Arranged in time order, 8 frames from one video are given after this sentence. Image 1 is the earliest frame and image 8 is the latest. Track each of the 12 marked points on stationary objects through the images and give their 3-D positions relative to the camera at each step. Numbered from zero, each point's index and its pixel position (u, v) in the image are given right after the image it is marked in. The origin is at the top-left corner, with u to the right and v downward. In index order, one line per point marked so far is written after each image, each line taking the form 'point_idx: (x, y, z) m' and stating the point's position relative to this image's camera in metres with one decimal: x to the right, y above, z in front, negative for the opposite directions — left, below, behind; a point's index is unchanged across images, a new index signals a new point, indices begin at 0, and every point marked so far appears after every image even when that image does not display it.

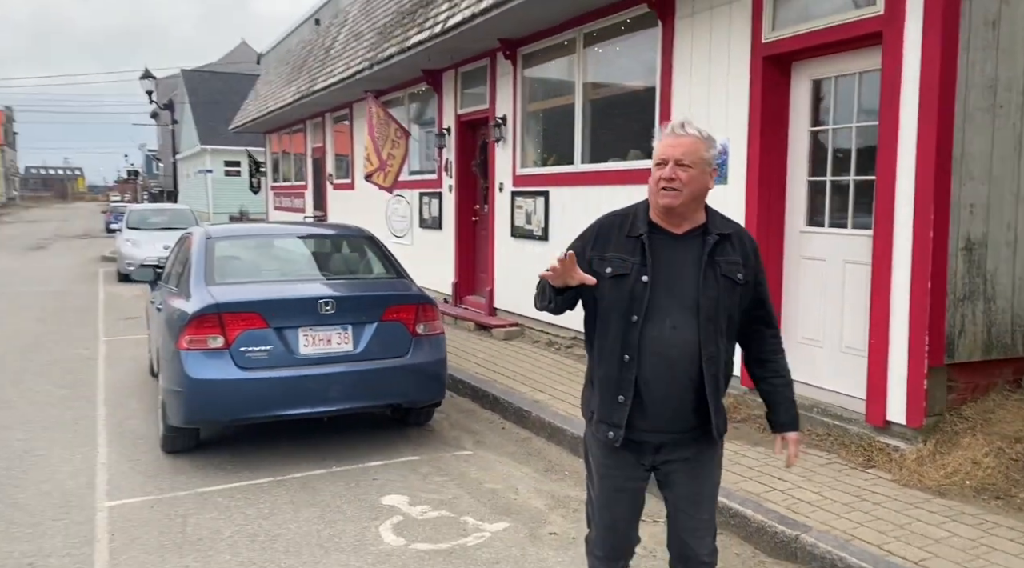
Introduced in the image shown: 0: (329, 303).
0: (-1.3, -0.2, +5.2) m
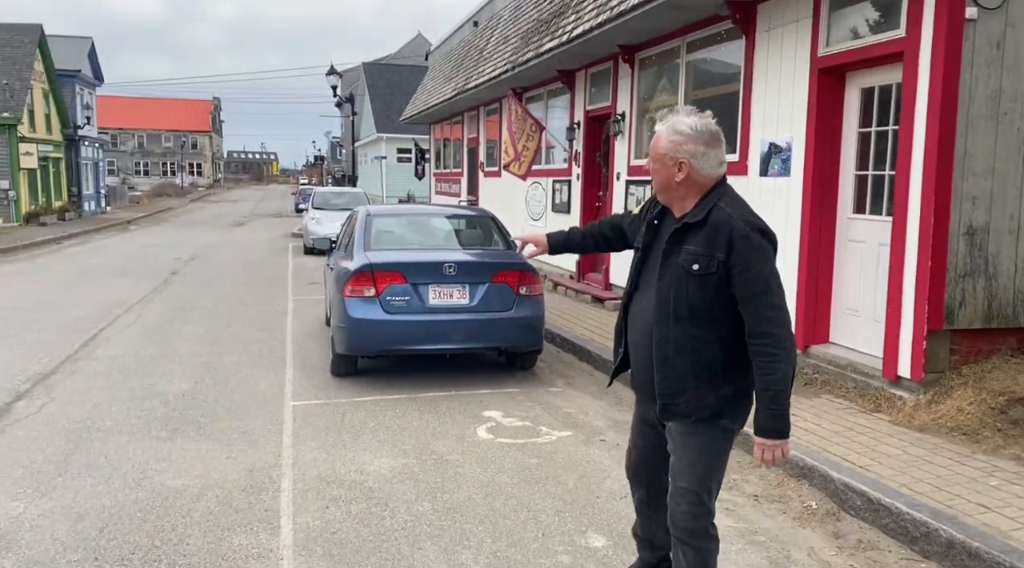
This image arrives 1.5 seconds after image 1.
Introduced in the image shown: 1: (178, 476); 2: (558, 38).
0: (-0.5, +0.1, +6.8) m
1: (-2.1, -1.2, +4.9) m
2: (+0.6, +3.3, +10.5) m
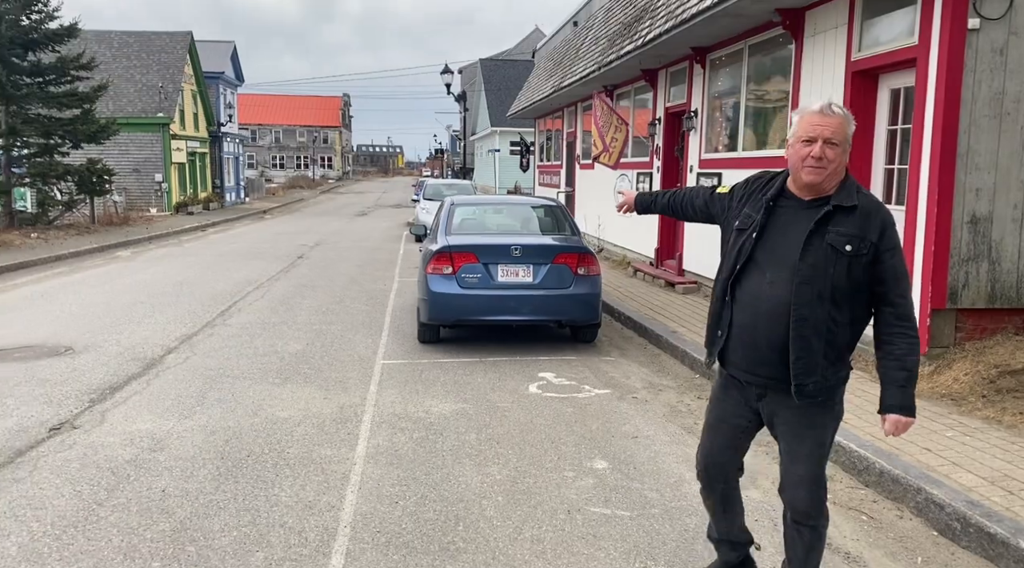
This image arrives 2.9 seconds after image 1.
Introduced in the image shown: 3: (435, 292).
0: (0.0, +0.3, +7.8) m
1: (-1.8, -1.0, +6.2) m
2: (+1.8, +3.5, +11.3) m
3: (-0.8, -0.1, +7.8) m
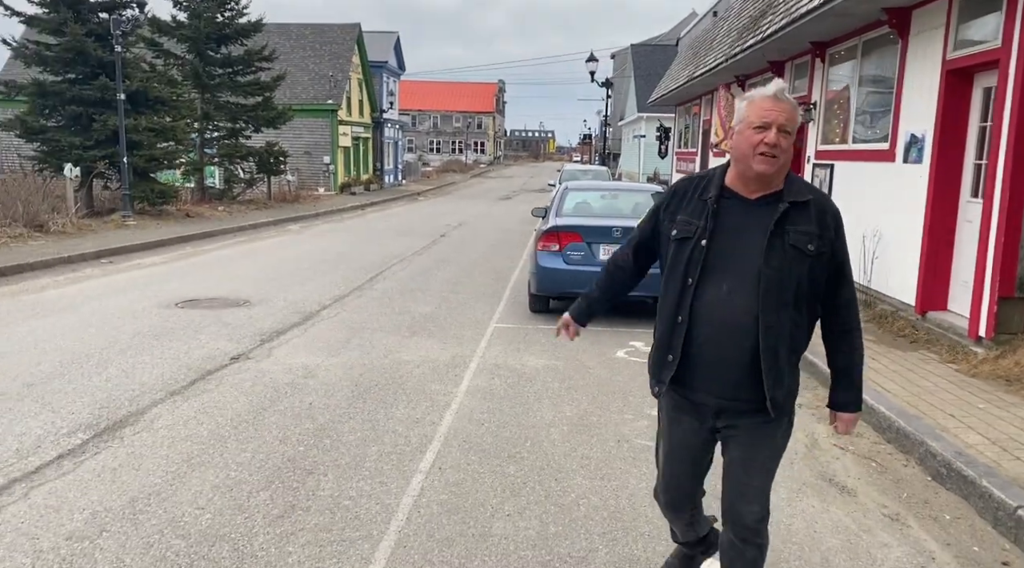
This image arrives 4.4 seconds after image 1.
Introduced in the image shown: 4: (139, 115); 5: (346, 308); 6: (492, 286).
0: (+1.2, +0.6, +8.6) m
1: (-0.9, -0.7, +7.4) m
2: (+3.7, +3.7, +11.7) m
3: (+0.4, +0.2, +8.8) m
4: (-9.2, +4.1, +19.2) m
5: (-2.1, -0.3, +9.8) m
6: (-0.3, 0.0, +11.8) m
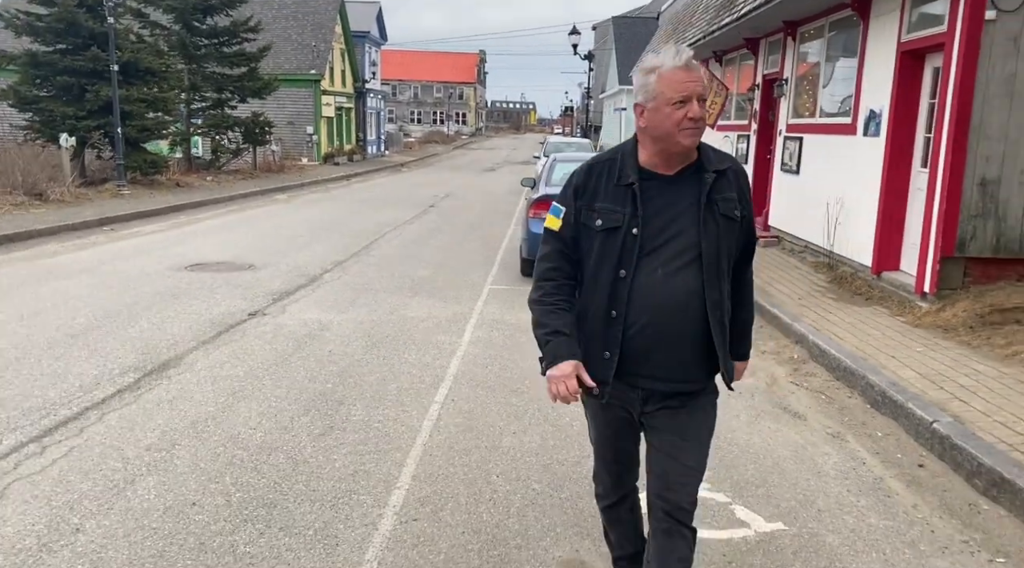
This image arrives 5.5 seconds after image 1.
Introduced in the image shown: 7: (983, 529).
0: (+1.1, +1.0, +9.3) m
1: (-1.0, -0.3, +8.1) m
2: (+3.5, +4.3, +12.3) m
3: (+0.3, +0.6, +9.5) m
4: (-9.5, +4.9, +19.5) m
5: (-2.2, +0.2, +10.4) m
6: (-0.5, +0.5, +12.4) m
7: (+2.2, -1.1, +3.6) m
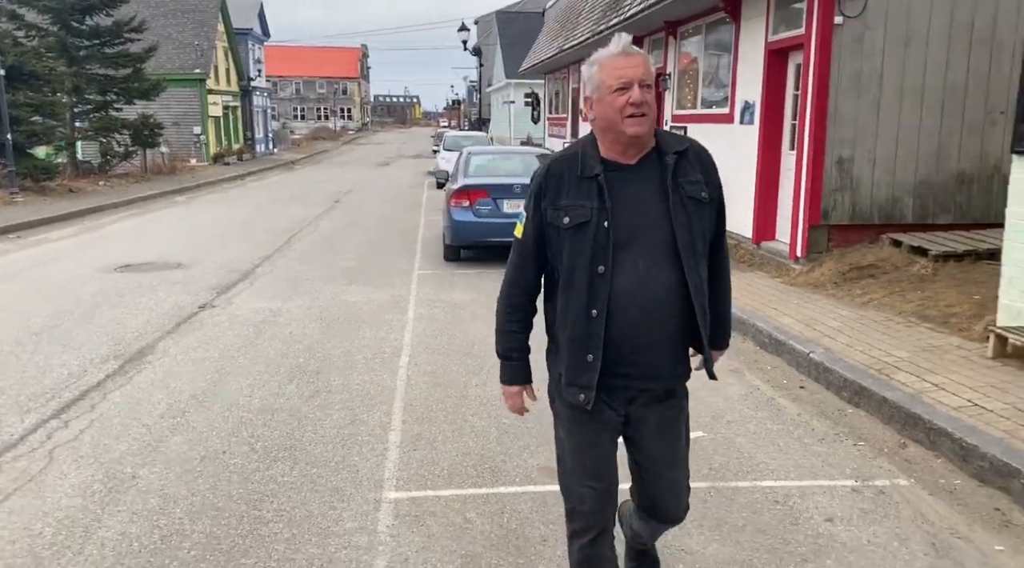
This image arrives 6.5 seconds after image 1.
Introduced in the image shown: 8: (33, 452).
0: (+0.1, +1.3, +10.2) m
1: (-1.8, -0.1, +8.7) m
2: (+1.9, +4.7, +13.5) m
3: (-0.7, +0.8, +10.3) m
4: (-12.0, +4.7, +18.8) m
5: (-3.3, +0.3, +10.9) m
6: (-1.9, +0.7, +13.1) m
7: (+2.1, -0.9, +4.8) m
8: (-2.6, -0.9, +4.2) m
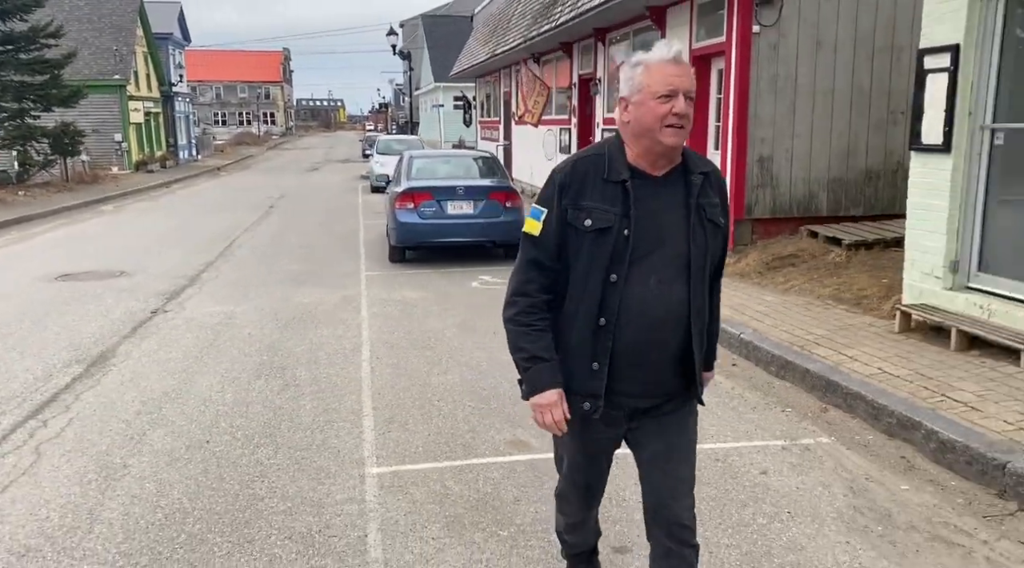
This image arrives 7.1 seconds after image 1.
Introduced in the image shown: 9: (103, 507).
0: (-0.7, +1.3, +10.6) m
1: (-2.4, -0.1, +9.0) m
2: (+0.7, +4.7, +14.0) m
3: (-1.5, +0.8, +10.6) m
4: (-13.5, +4.3, +18.1) m
5: (-4.1, +0.2, +11.0) m
6: (-2.9, +0.6, +13.3) m
7: (+1.8, -0.8, +5.3) m
8: (-2.7, -0.9, +4.3) m
9: (-1.9, -1.0, +3.6) m
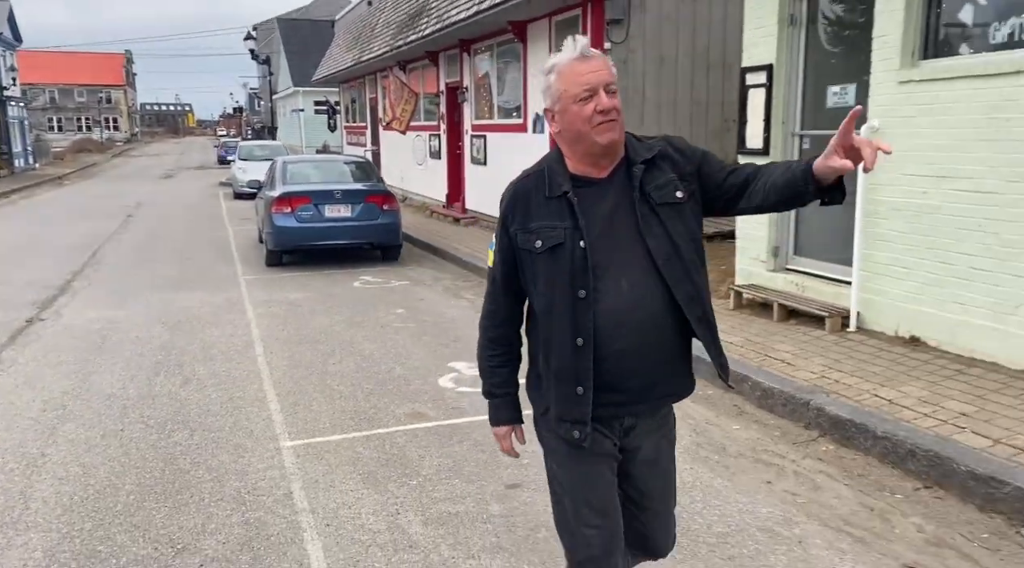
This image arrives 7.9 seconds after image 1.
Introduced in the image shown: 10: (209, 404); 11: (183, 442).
0: (-2.4, +1.3, +11.0) m
1: (-3.8, -0.2, +9.1) m
2: (-1.7, +4.7, +14.6) m
3: (-3.2, +0.8, +10.8) m
4: (-16.5, +3.8, +16.2) m
5: (-5.8, +0.1, +10.8) m
6: (-5.0, +0.5, +13.3) m
7: (+1.0, -0.6, +6.2) m
8: (-3.3, -0.9, +4.4) m
9: (-2.4, -1.0, +3.9) m
10: (-2.0, -0.8, +5.2) m
11: (-1.9, -0.9, +4.5) m
